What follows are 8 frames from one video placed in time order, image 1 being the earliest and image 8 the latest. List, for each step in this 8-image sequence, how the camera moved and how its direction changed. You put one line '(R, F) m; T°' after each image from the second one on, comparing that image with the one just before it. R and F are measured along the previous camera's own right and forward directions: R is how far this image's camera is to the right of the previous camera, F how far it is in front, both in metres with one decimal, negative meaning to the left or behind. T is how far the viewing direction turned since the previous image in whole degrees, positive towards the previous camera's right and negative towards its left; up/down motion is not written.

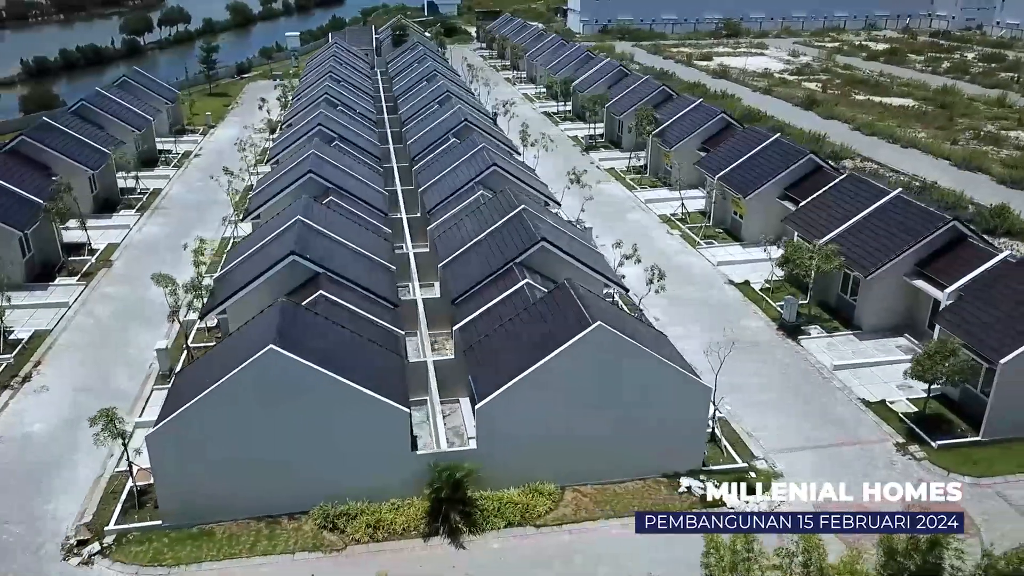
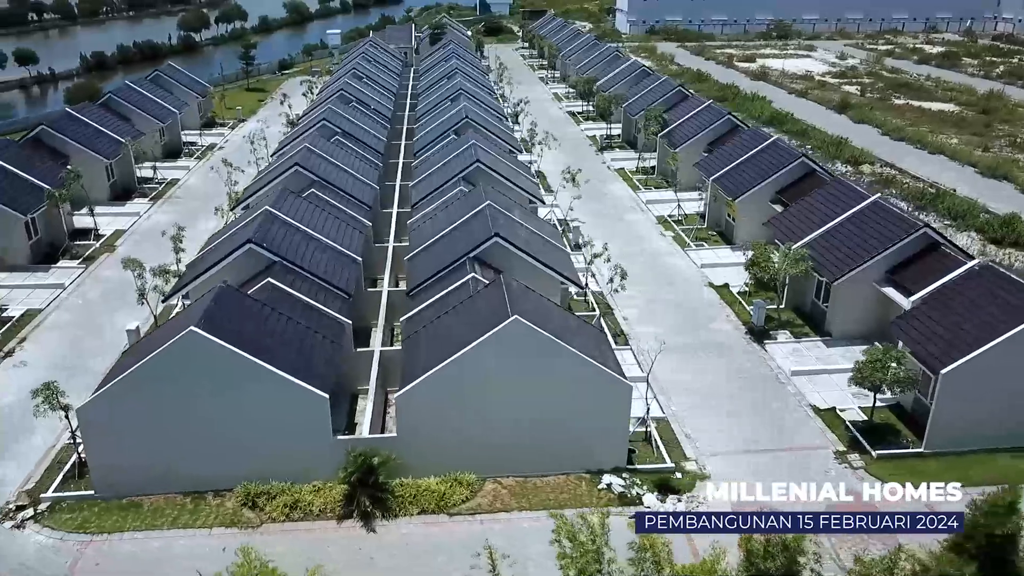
(+2.8, -0.2) m; -4°
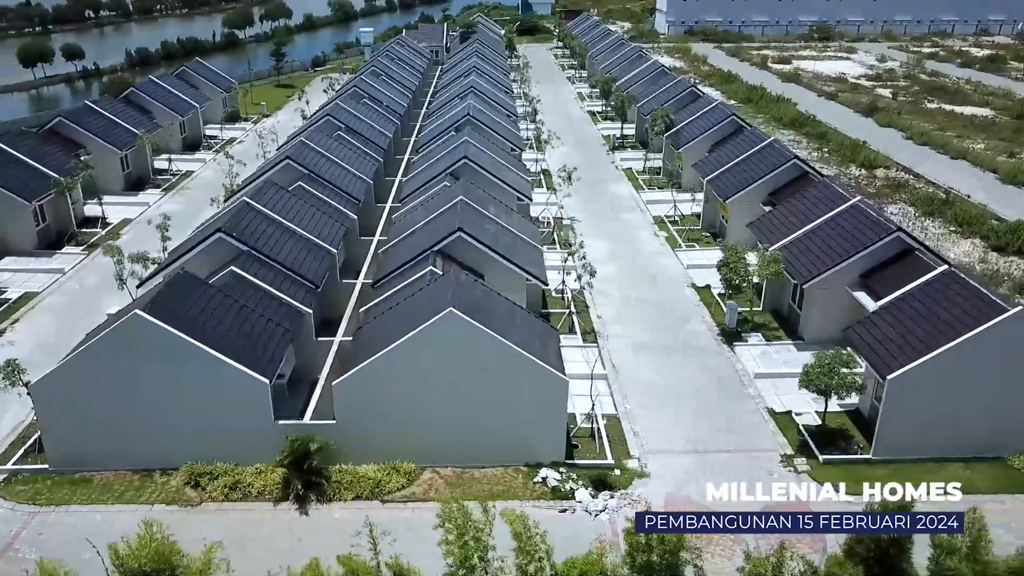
(+2.3, -0.2) m; -3°
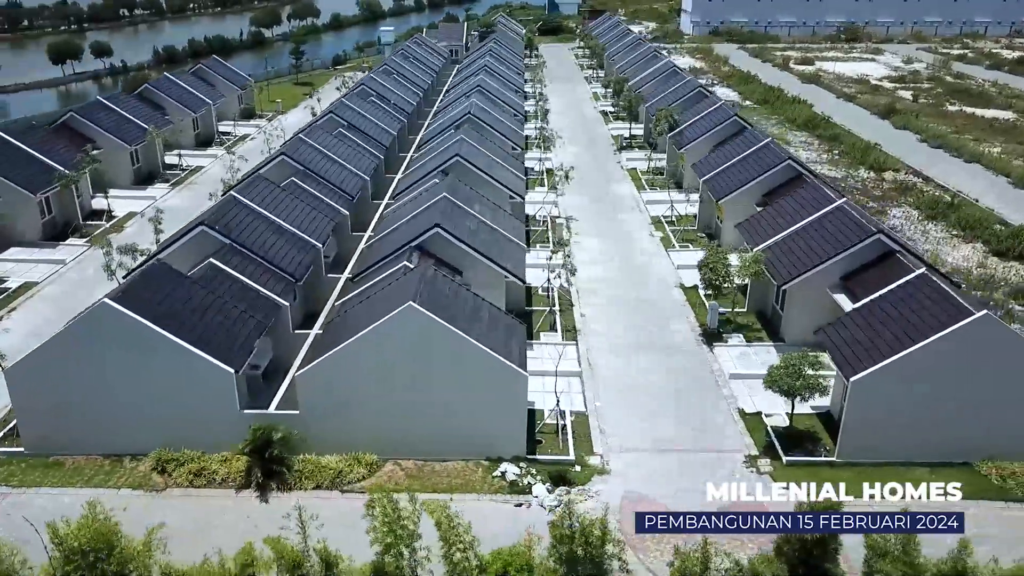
(+1.5, -0.1) m; -2°
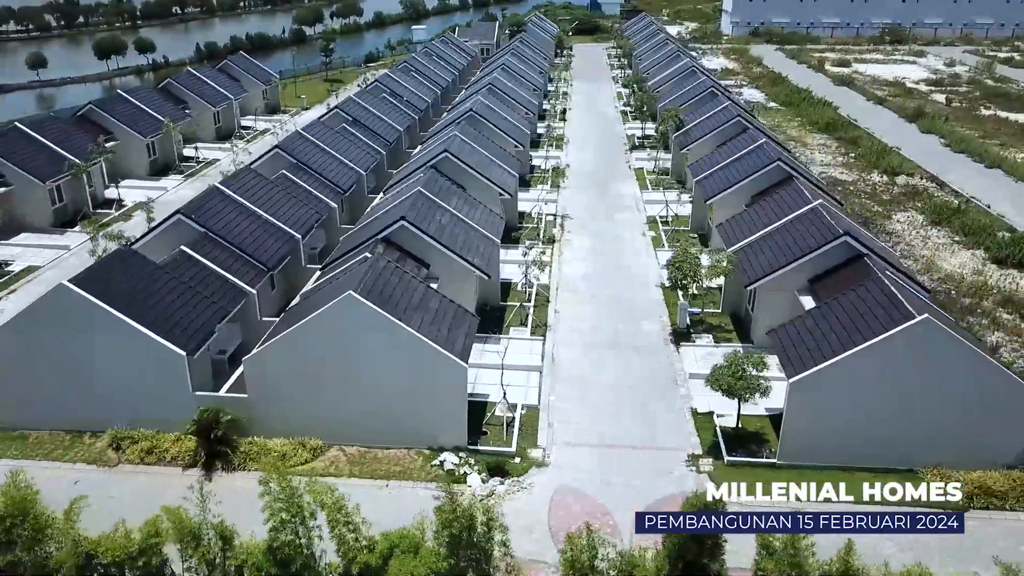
(+2.3, -0.2) m; -3°
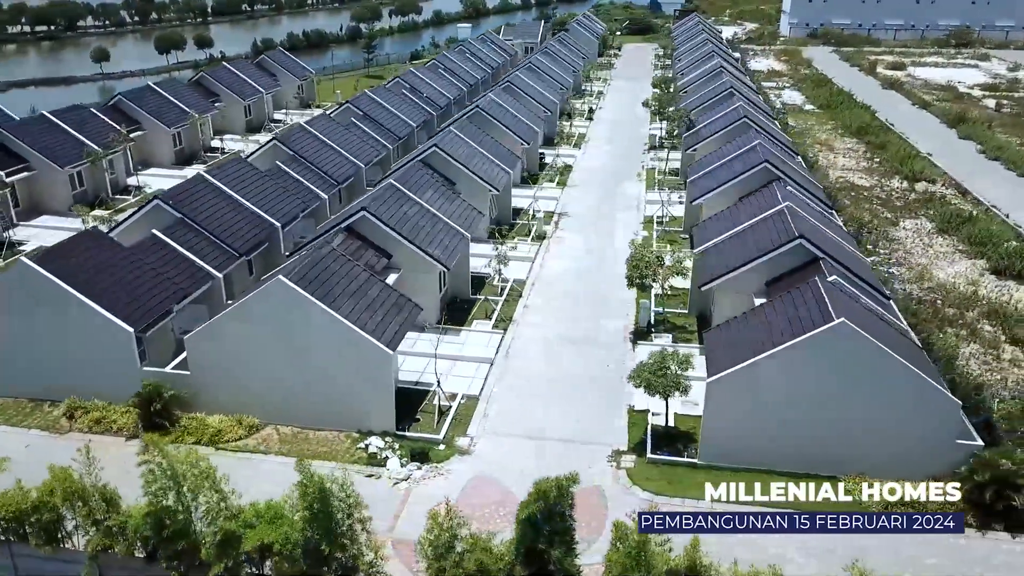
(+3.1, -0.2) m; -5°
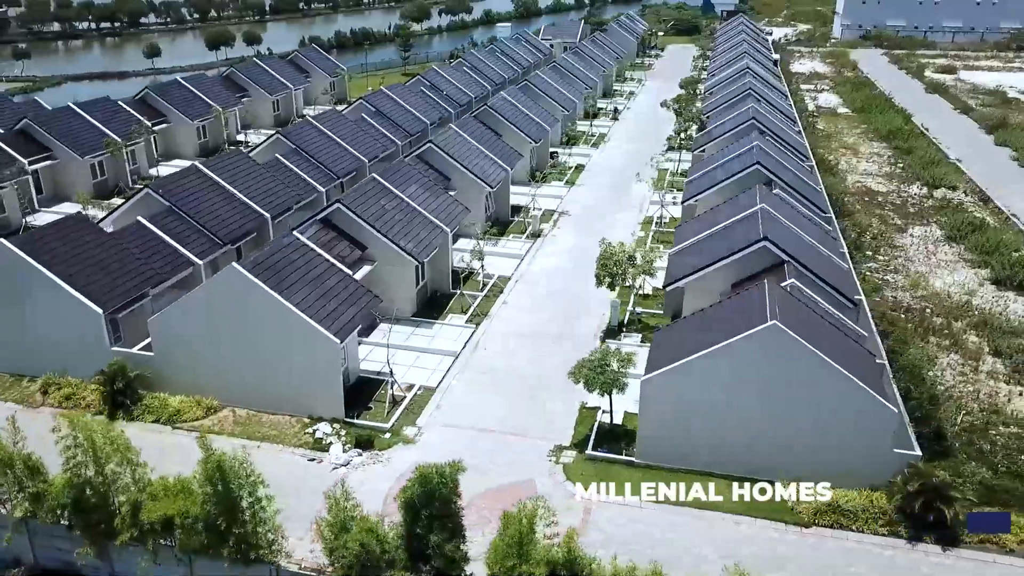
(+2.5, -0.1) m; -4°
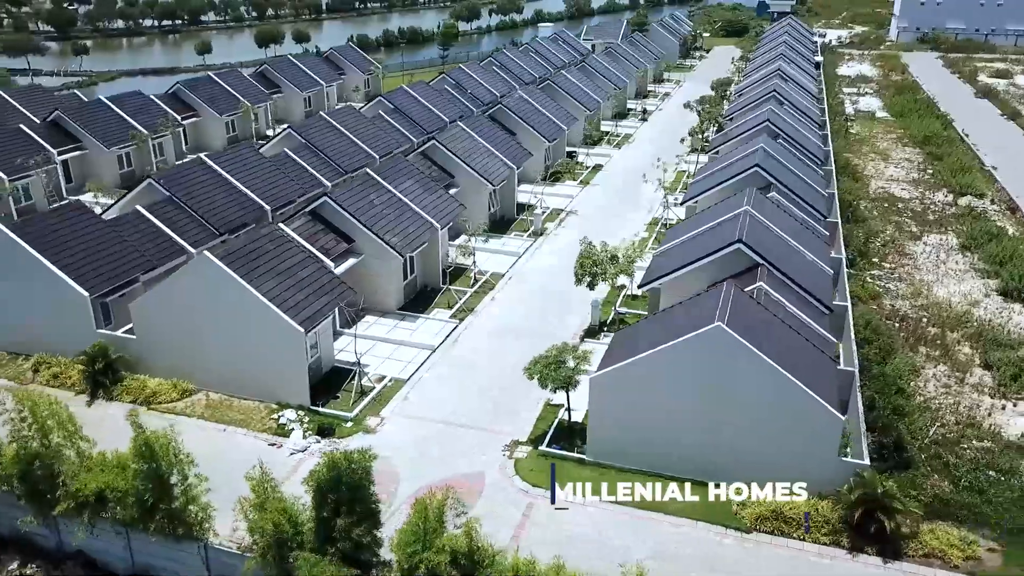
(+2.2, -0.1) m; -4°
